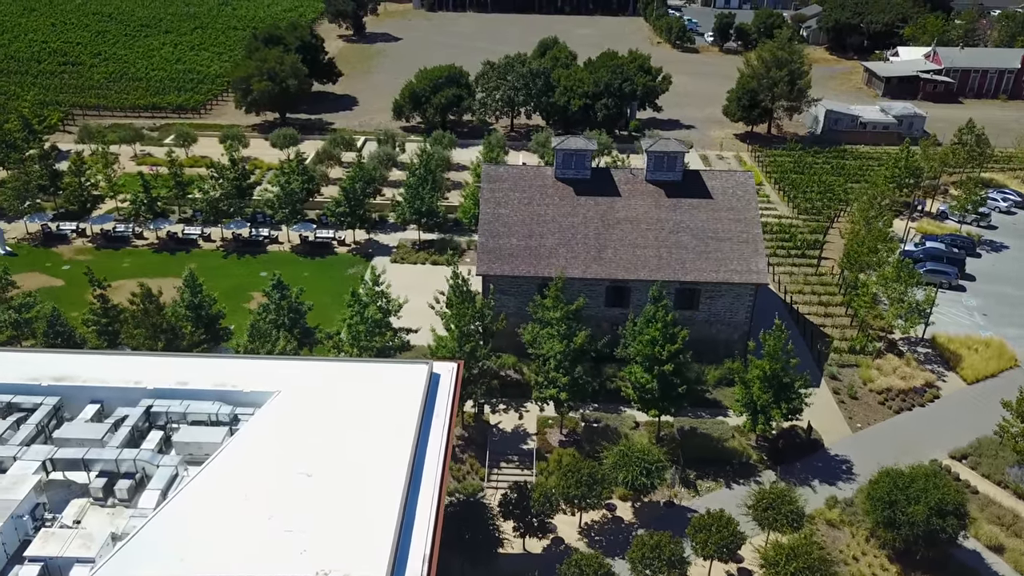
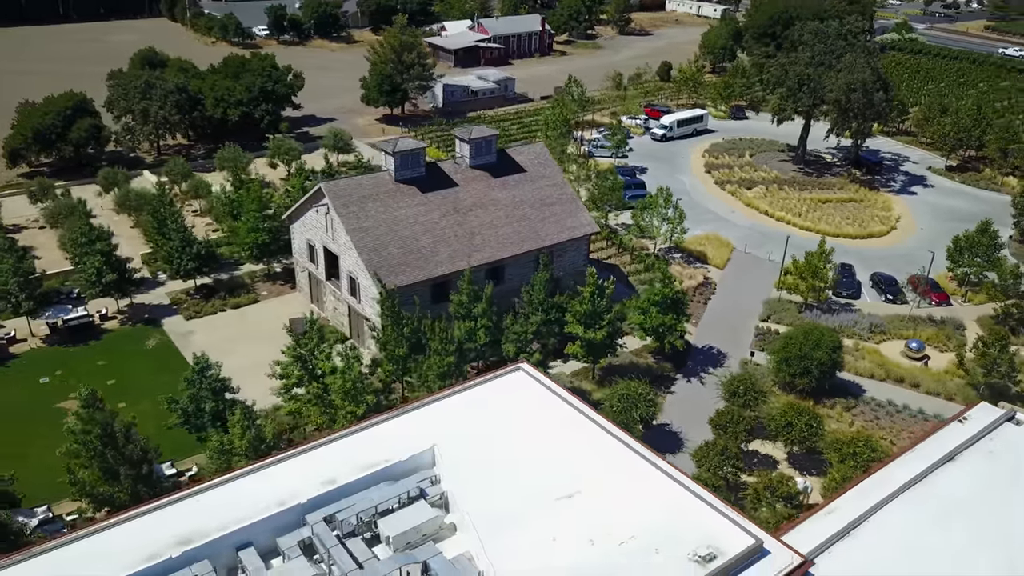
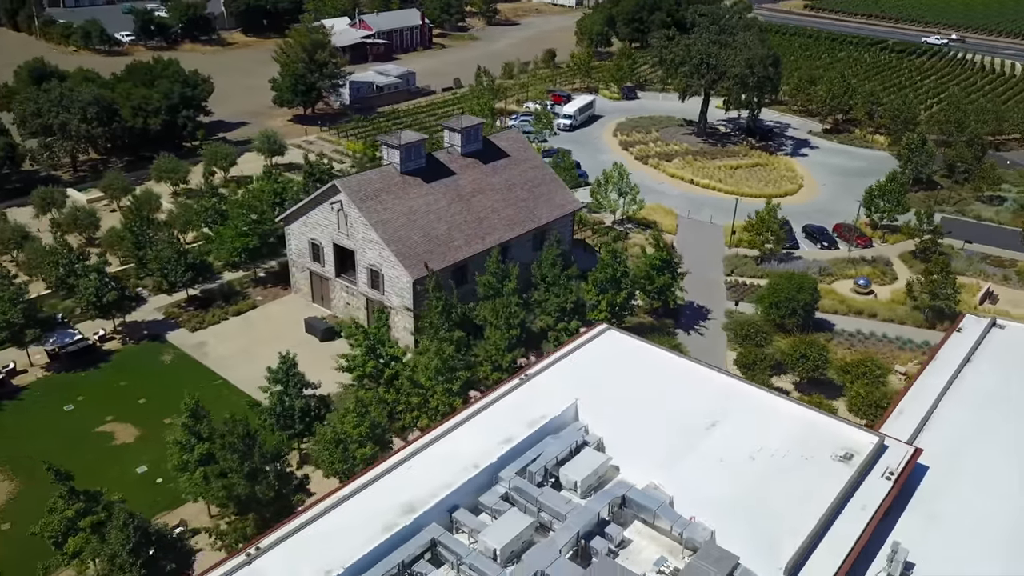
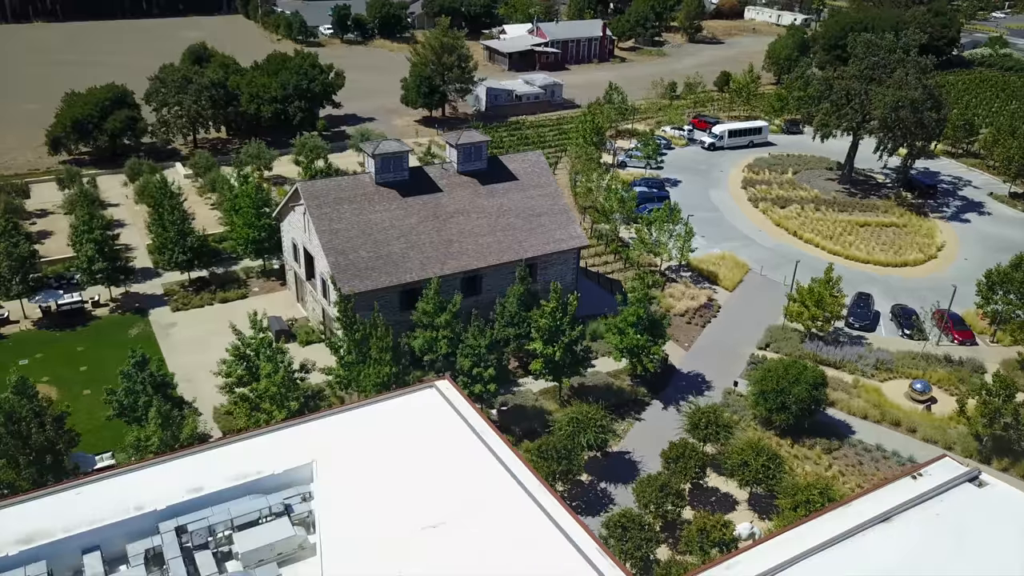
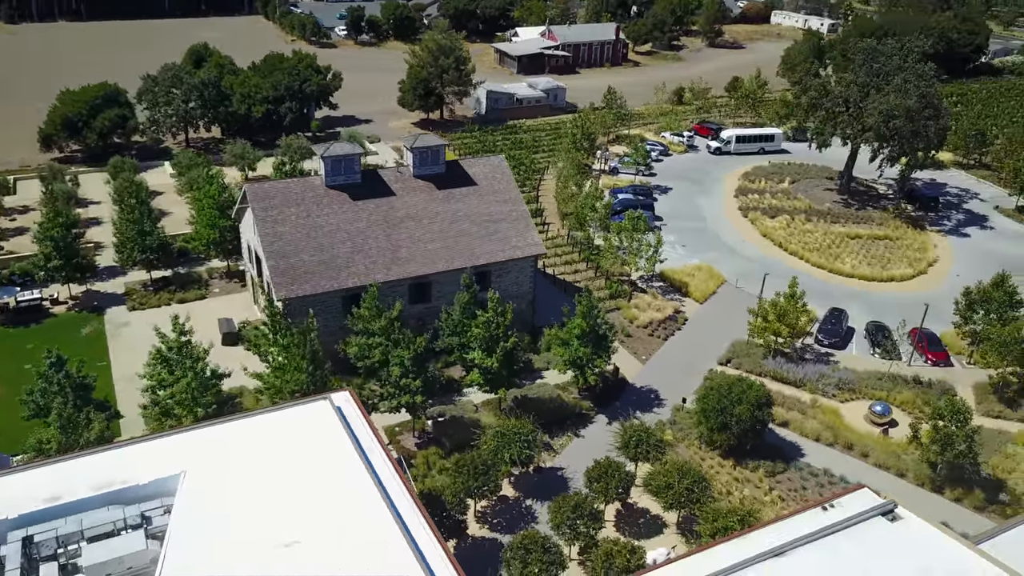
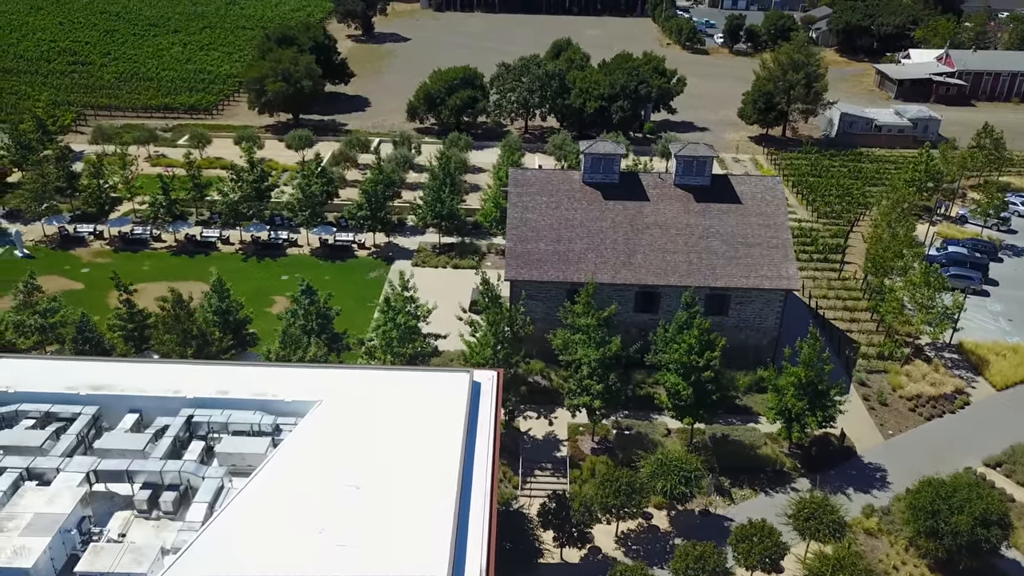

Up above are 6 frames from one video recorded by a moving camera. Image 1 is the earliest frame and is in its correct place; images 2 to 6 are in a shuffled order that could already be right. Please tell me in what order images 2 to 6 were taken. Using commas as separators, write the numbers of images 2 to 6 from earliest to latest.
6, 5, 4, 2, 3
